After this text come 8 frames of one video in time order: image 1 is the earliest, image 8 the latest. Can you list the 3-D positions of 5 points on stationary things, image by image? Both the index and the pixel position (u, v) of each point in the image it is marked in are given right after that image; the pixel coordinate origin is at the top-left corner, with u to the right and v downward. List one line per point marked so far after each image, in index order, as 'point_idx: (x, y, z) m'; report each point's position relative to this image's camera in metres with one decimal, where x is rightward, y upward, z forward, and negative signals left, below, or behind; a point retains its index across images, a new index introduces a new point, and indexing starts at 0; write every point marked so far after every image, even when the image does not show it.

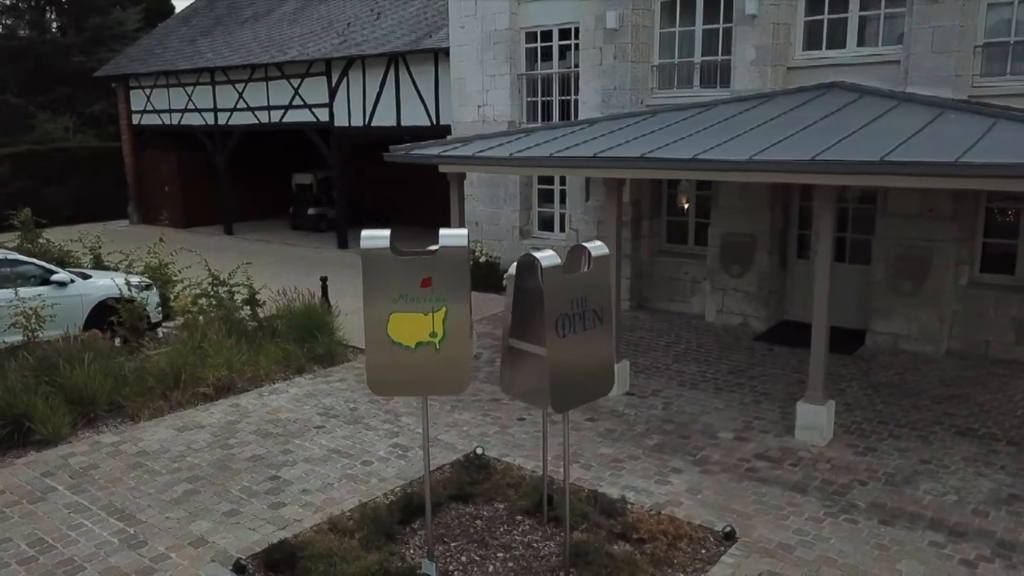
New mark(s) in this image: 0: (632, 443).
0: (+1.0, -1.2, +6.6) m
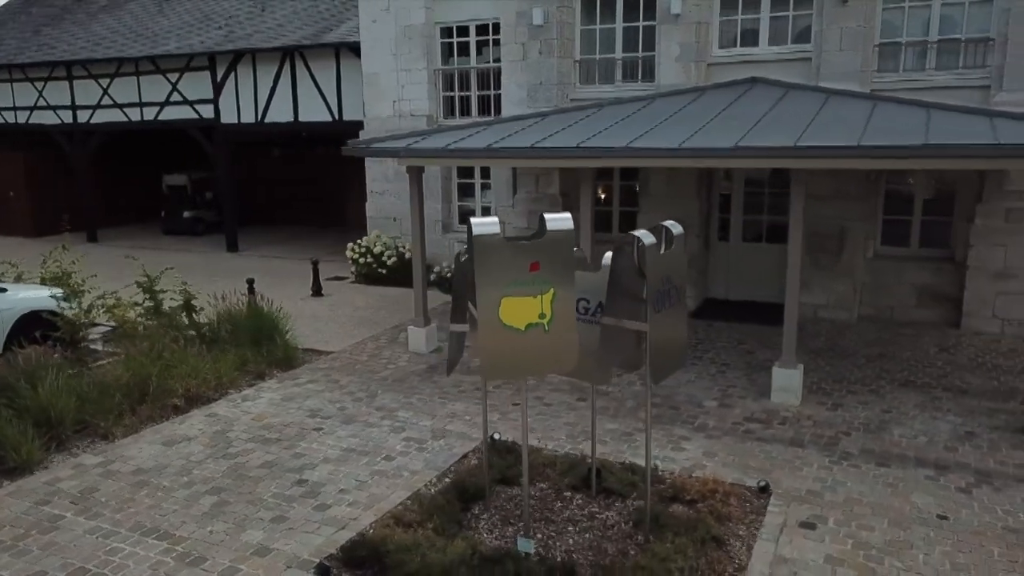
0: (+1.0, -1.1, +7.0) m
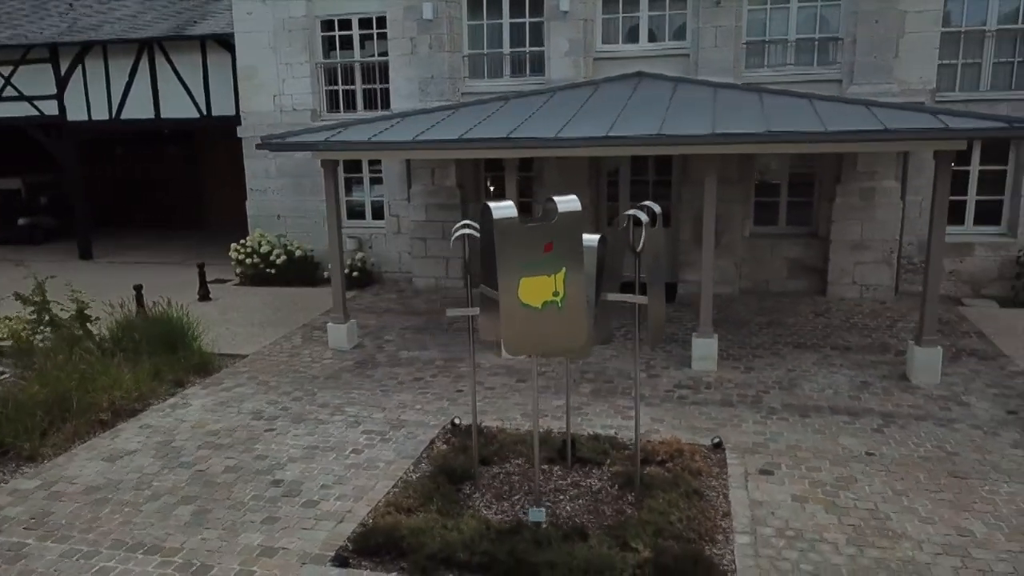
0: (+0.6, -0.9, +7.3) m
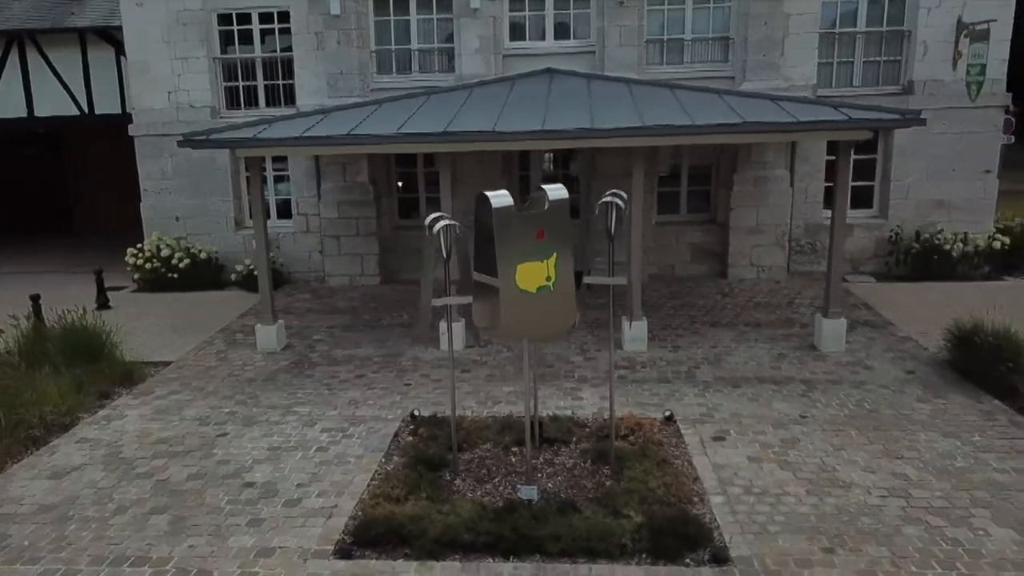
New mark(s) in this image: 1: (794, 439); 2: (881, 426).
0: (+0.1, -0.8, +7.6) m
1: (+2.1, -1.1, +6.1) m
2: (+2.9, -1.1, +6.3) m
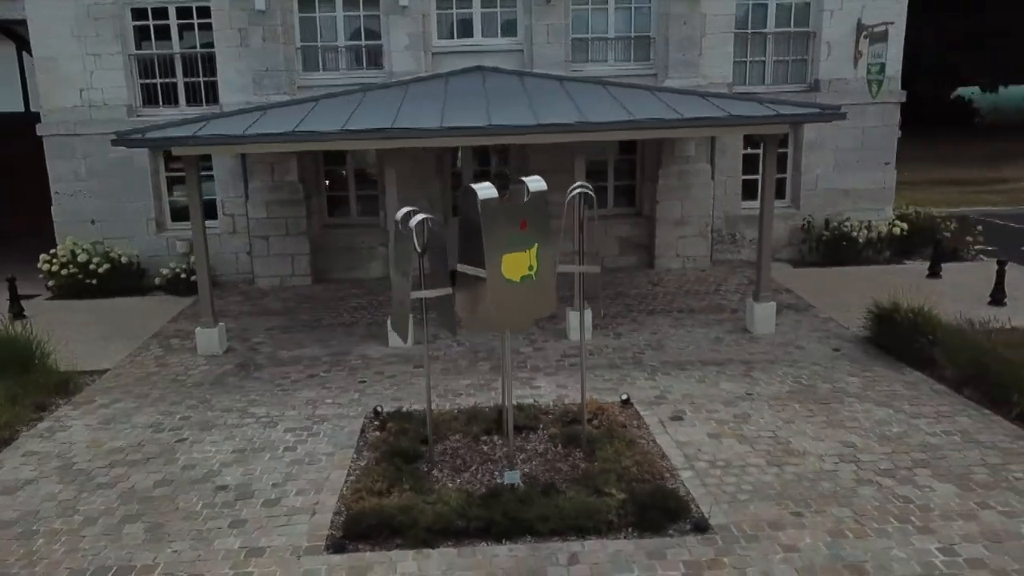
0: (-0.4, -0.8, +7.7) m
1: (+1.8, -1.0, +6.5) m
2: (+2.6, -0.9, +6.8) m
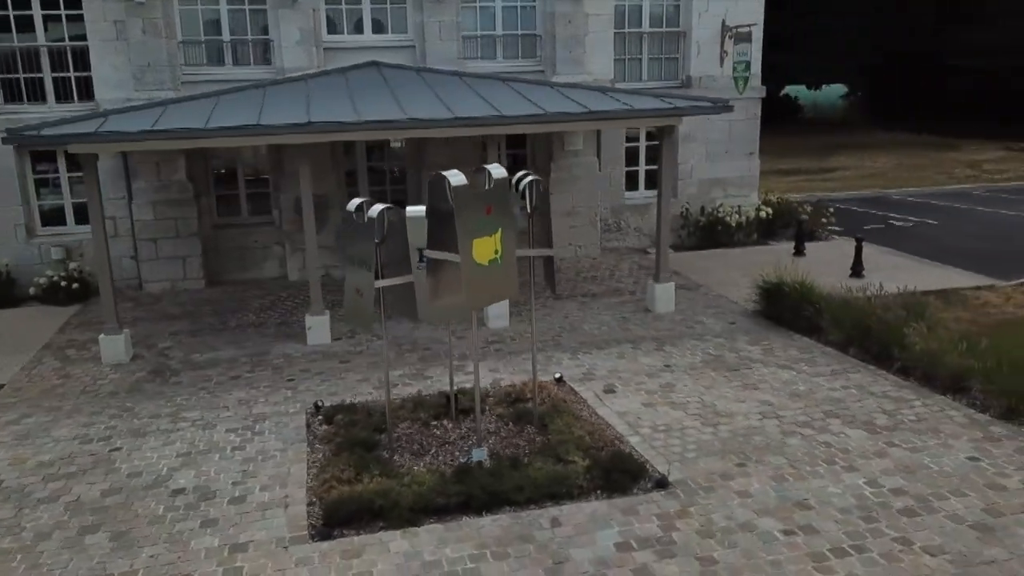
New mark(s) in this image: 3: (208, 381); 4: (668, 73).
0: (-1.1, -0.7, +7.8) m
1: (+1.3, -0.8, +7.0) m
2: (+2.0, -0.7, +7.4) m
3: (-2.8, -0.8, +7.4) m
4: (+2.4, +3.3, +12.4) m
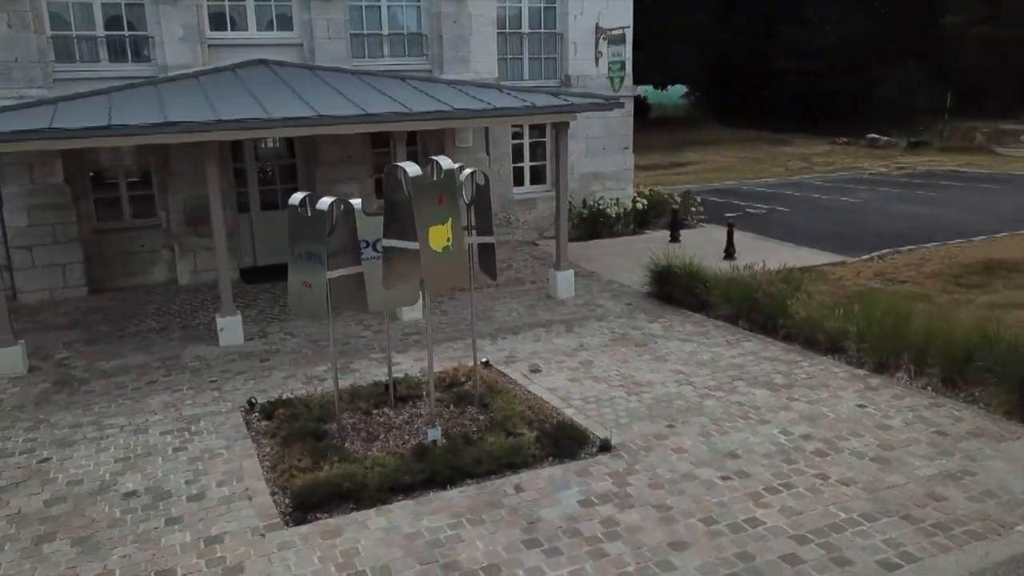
0: (-1.8, -0.7, +7.8) m
1: (+0.7, -0.7, +7.5) m
2: (+1.3, -0.5, +8.0) m
3: (-3.4, -0.9, +7.1) m
4: (+0.6, +3.5, +13.0) m
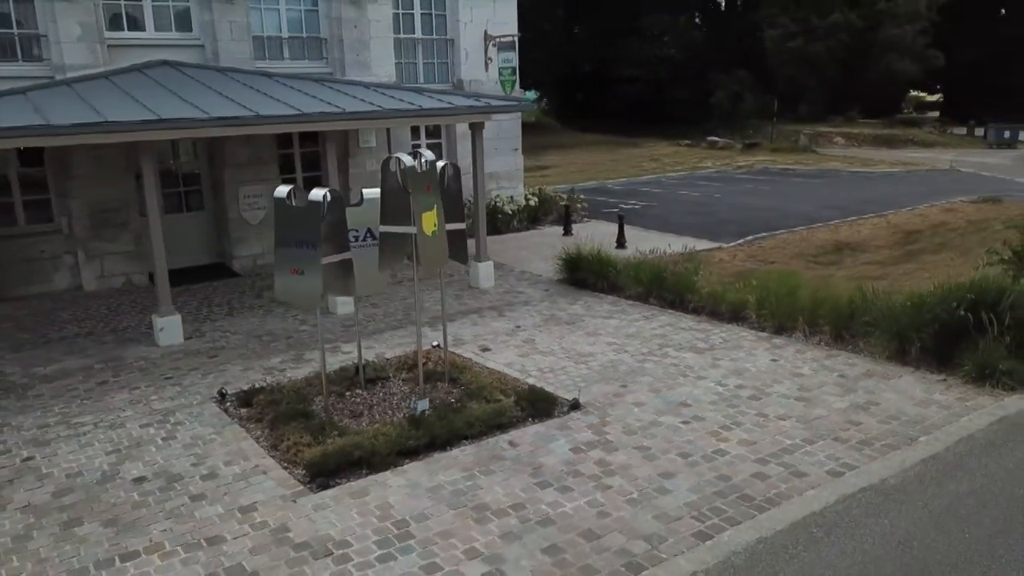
0: (-2.4, -0.6, +8.0) m
1: (+0.2, -0.5, +8.1) m
2: (+0.6, -0.4, +8.8) m
3: (-3.8, -0.9, +7.0) m
4: (-1.2, +3.5, +13.6) m
